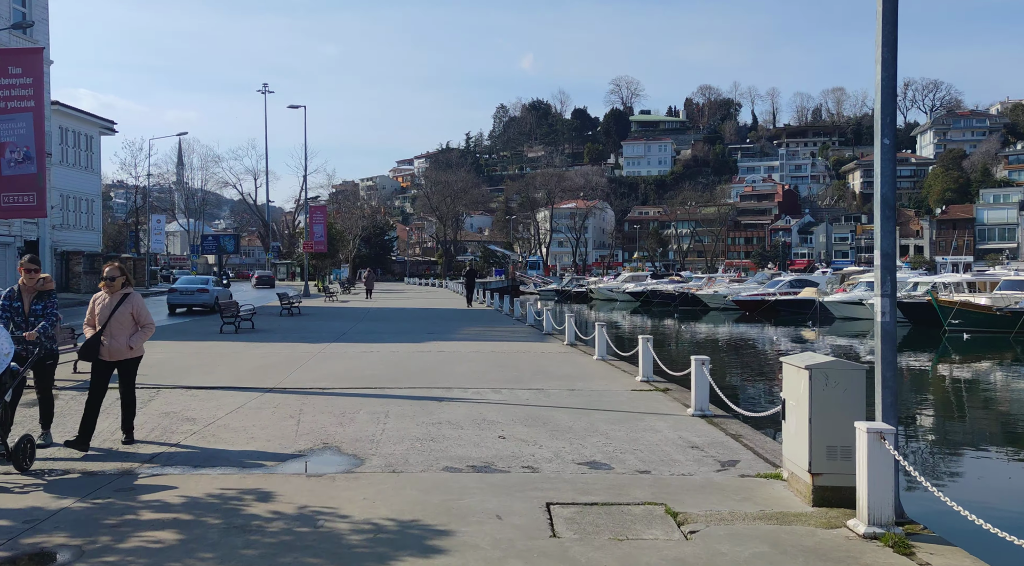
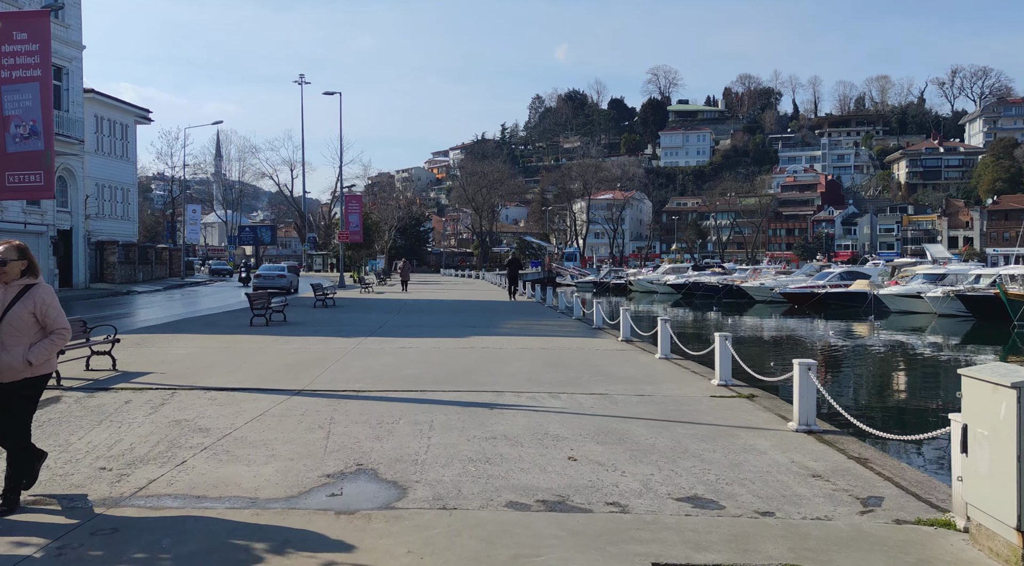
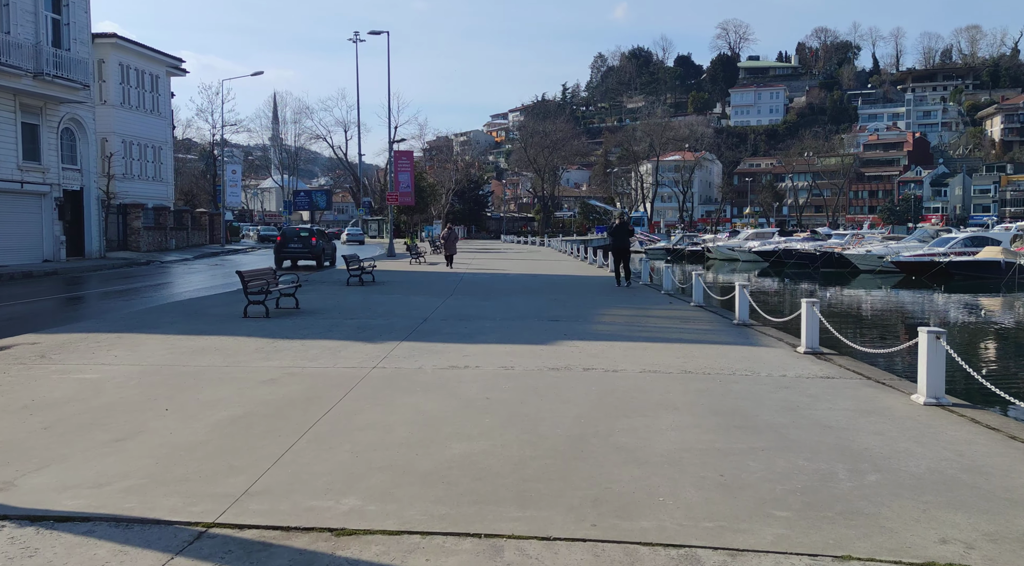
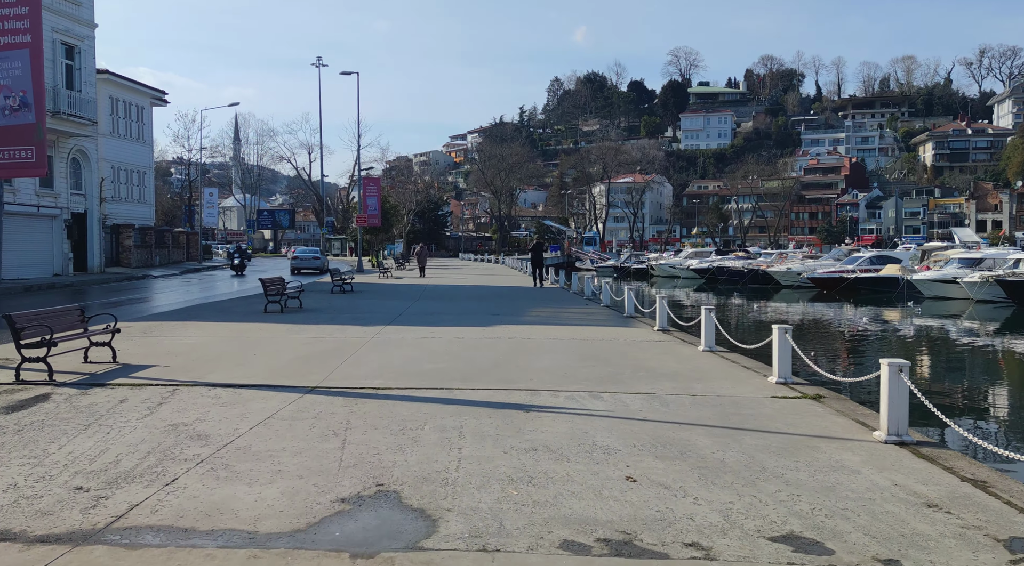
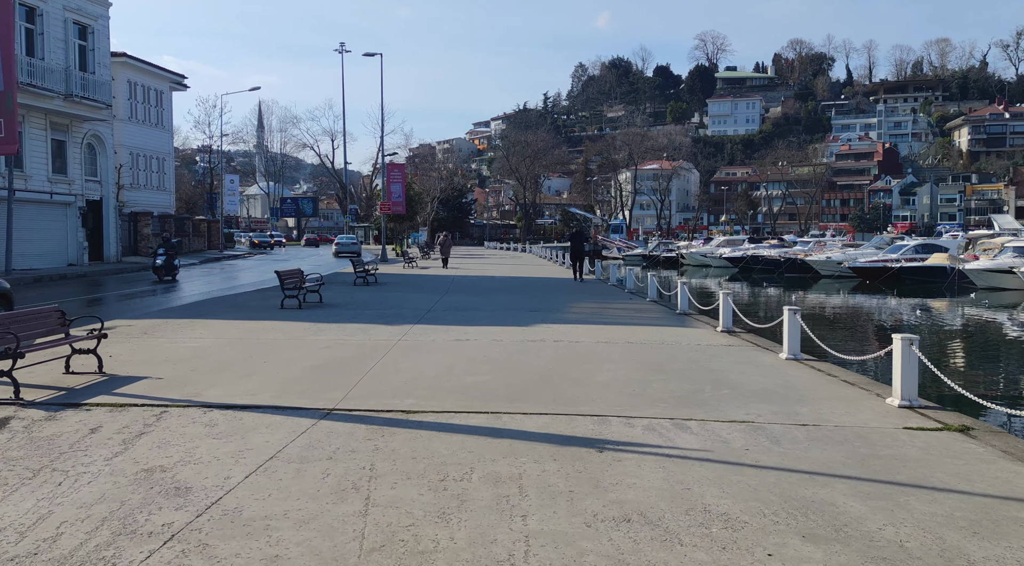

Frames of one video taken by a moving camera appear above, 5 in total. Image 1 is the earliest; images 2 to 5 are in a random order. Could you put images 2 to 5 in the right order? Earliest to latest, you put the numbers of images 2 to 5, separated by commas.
2, 4, 5, 3
